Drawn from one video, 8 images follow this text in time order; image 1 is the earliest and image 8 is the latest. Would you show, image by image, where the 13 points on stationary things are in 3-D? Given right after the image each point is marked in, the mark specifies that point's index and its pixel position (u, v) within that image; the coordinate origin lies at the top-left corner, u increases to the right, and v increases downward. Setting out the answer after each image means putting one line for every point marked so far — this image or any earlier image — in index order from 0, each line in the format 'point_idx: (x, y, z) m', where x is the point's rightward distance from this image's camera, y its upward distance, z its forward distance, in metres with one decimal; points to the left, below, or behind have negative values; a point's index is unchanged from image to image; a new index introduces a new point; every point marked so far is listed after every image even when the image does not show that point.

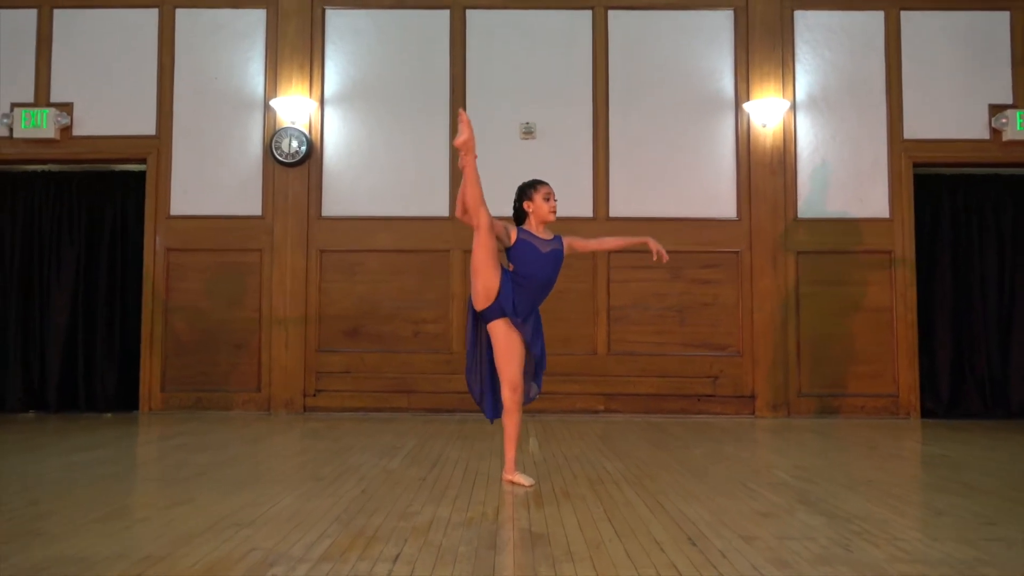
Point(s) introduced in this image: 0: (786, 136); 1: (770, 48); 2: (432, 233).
0: (+1.7, +1.0, +5.1) m
1: (+1.6, +1.5, +5.2) m
2: (-0.5, +0.3, +5.1) m
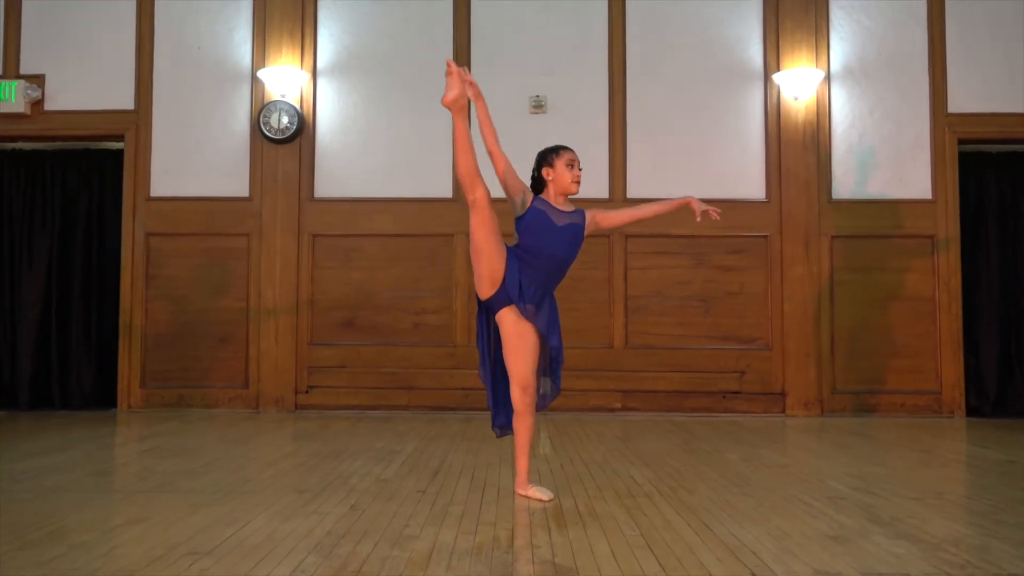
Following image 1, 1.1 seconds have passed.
0: (+1.8, +1.0, +4.7) m
1: (+1.7, +1.6, +4.7) m
2: (-0.5, +0.4, +4.7) m
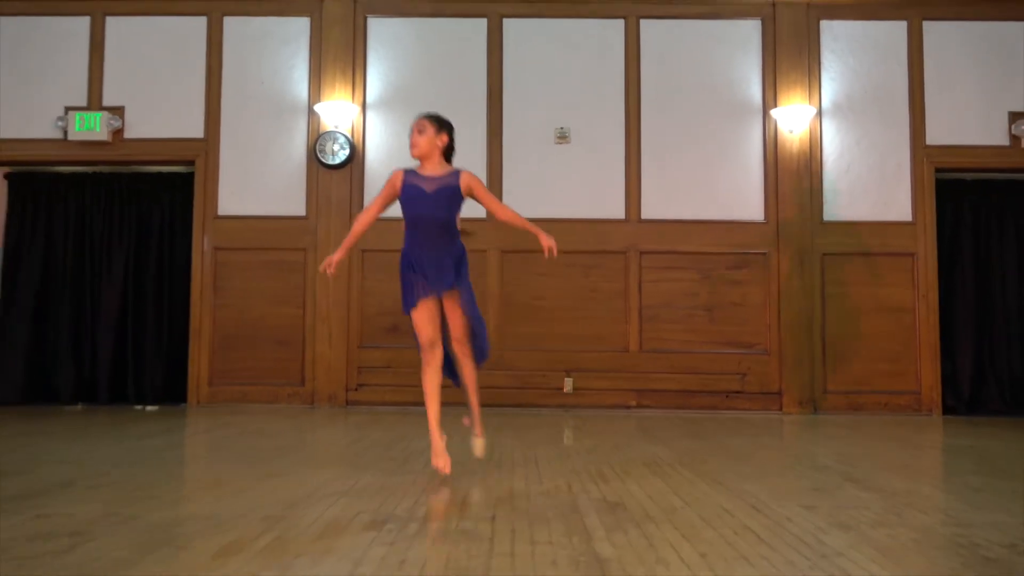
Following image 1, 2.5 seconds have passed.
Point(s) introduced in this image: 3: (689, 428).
0: (+2.0, +1.0, +5.3) m
1: (+1.9, +1.5, +5.3) m
2: (-0.3, +0.4, +5.3) m
3: (+1.0, -0.8, +4.7) m
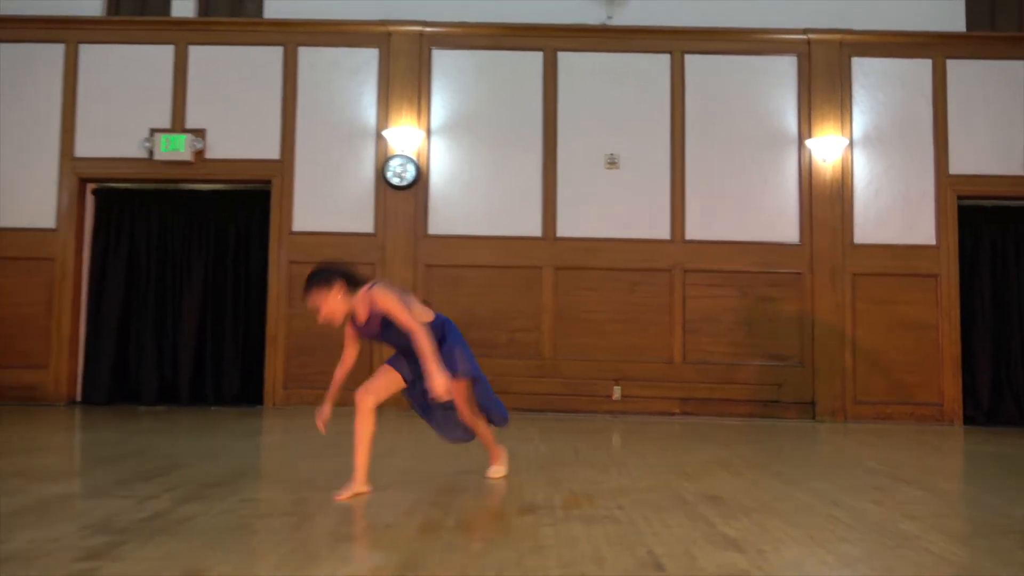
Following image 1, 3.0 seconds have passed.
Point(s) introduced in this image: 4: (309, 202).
0: (+2.4, +0.8, +5.8) m
1: (+2.3, +1.4, +5.8) m
2: (+0.1, +0.3, +5.7) m
3: (+1.4, -0.9, +5.1) m
4: (-1.5, +0.6, +5.8) m
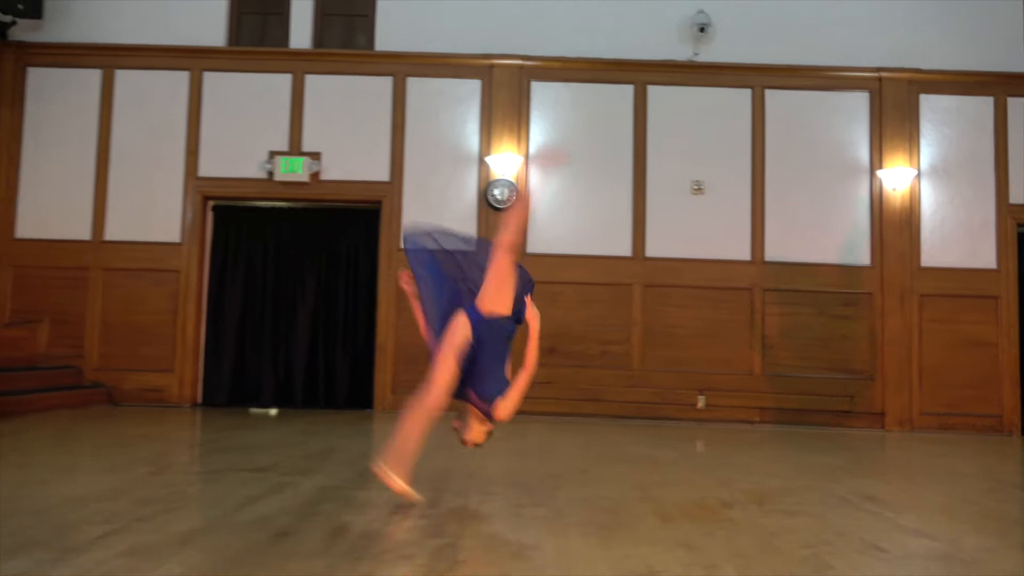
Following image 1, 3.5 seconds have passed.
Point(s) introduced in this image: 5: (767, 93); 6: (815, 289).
0: (+3.1, +0.7, +6.2) m
1: (+3.0, +1.2, +6.2) m
2: (+0.8, +0.1, +6.2) m
3: (+2.1, -1.1, +5.6) m
4: (-0.7, +0.5, +6.3) m
5: (+2.0, +1.5, +6.3) m
6: (+2.3, 0.0, +6.2) m
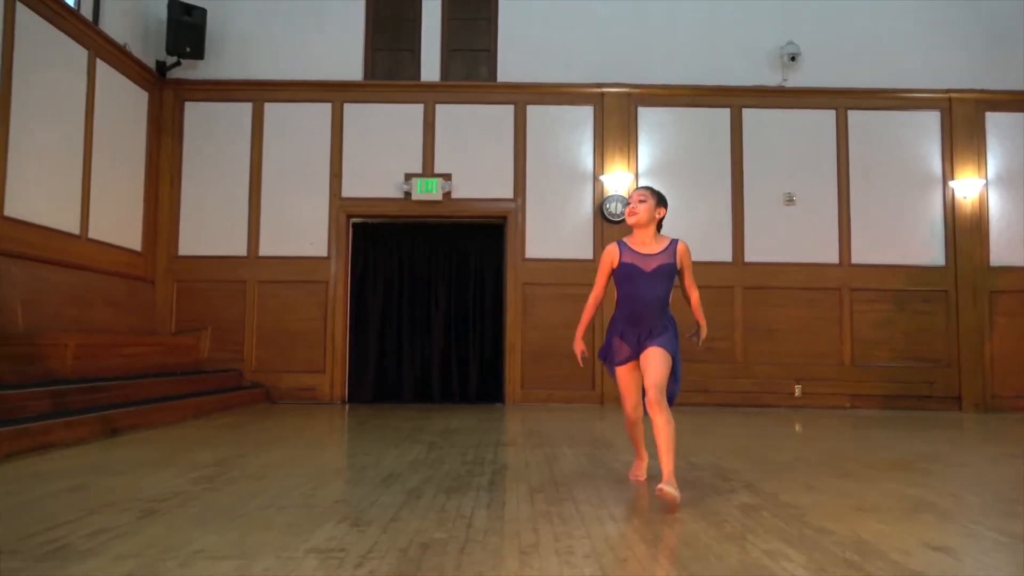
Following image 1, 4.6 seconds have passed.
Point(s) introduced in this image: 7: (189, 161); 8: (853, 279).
0: (+4.0, +0.7, +7.0) m
1: (+3.9, +1.3, +7.0) m
2: (+1.8, +0.1, +6.9) m
3: (+3.1, -1.0, +6.3) m
4: (+0.2, +0.5, +7.0) m
5: (+2.9, +1.5, +7.1) m
6: (+3.3, 0.0, +6.9) m
7: (-2.8, +1.1, +7.1) m
8: (+2.9, +0.1, +6.9) m
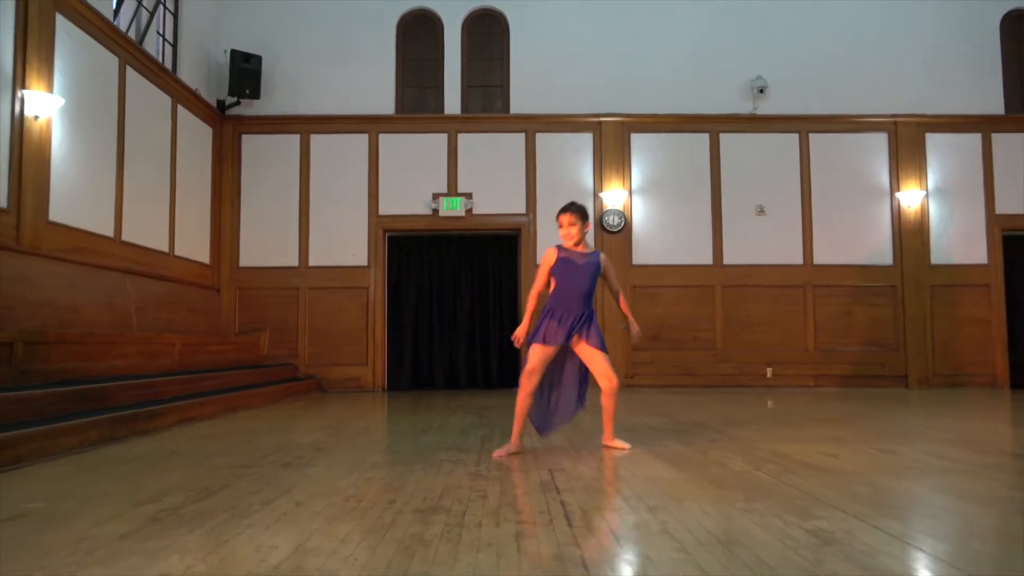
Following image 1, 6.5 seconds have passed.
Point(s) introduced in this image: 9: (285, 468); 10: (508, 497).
0: (+4.2, +0.8, +8.2) m
1: (+4.1, +1.3, +8.2) m
2: (+1.9, +0.1, +8.2) m
3: (+3.2, -1.0, +7.5) m
4: (+0.4, +0.5, +8.2) m
5: (+3.0, +1.6, +8.3) m
6: (+3.4, 0.0, +8.2) m
7: (-2.7, +1.0, +8.3) m
8: (+3.0, +0.1, +8.2) m
9: (-0.8, -0.7, +3.0) m
10: (0.0, -0.6, +2.3) m
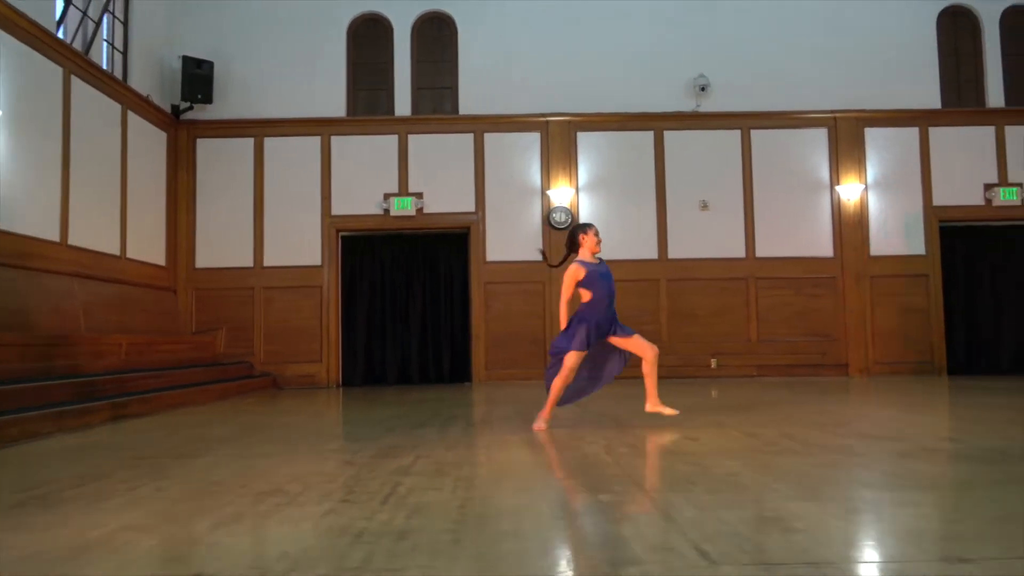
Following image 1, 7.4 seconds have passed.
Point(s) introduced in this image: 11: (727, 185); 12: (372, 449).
0: (+3.6, +0.9, +8.4) m
1: (+3.5, +1.4, +8.4) m
2: (+1.4, +0.2, +8.4) m
3: (+2.7, -0.9, +7.8) m
4: (-0.2, +0.5, +8.4) m
5: (+2.5, +1.6, +8.5) m
6: (+2.9, +0.1, +8.4) m
7: (-3.2, +1.0, +8.5) m
8: (+2.5, +0.2, +8.4) m
9: (-1.3, -0.7, +3.2) m
10: (-0.5, -0.6, +2.6) m
11: (+2.2, +1.1, +8.5) m
12: (-0.6, -0.7, +3.3) m
